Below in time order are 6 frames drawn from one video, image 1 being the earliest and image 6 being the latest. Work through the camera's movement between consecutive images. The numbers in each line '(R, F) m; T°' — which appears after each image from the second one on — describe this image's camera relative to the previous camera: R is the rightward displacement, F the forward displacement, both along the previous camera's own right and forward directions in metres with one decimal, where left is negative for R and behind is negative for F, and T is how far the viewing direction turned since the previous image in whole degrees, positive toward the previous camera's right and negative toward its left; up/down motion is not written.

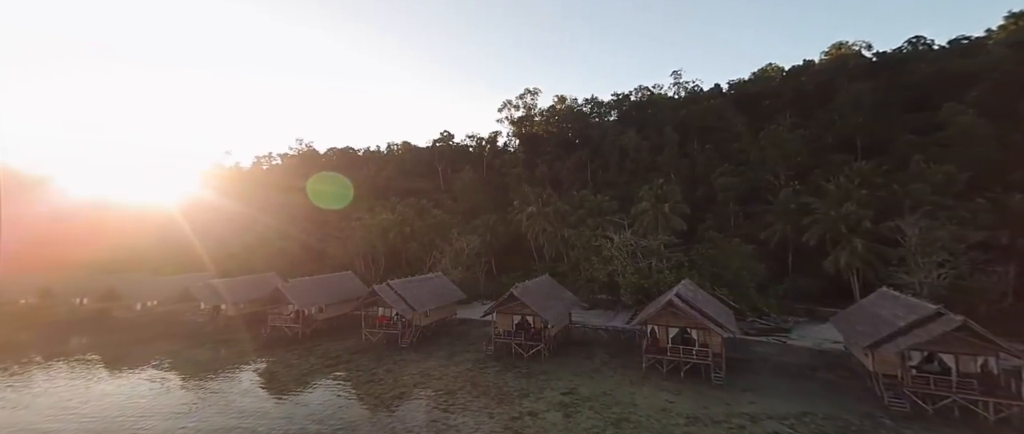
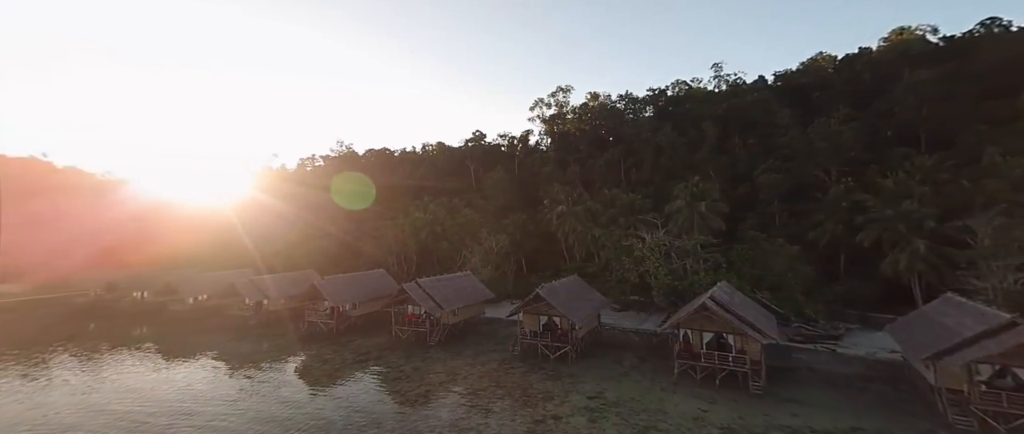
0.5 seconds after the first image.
(+0.3, +0.2) m; -5°
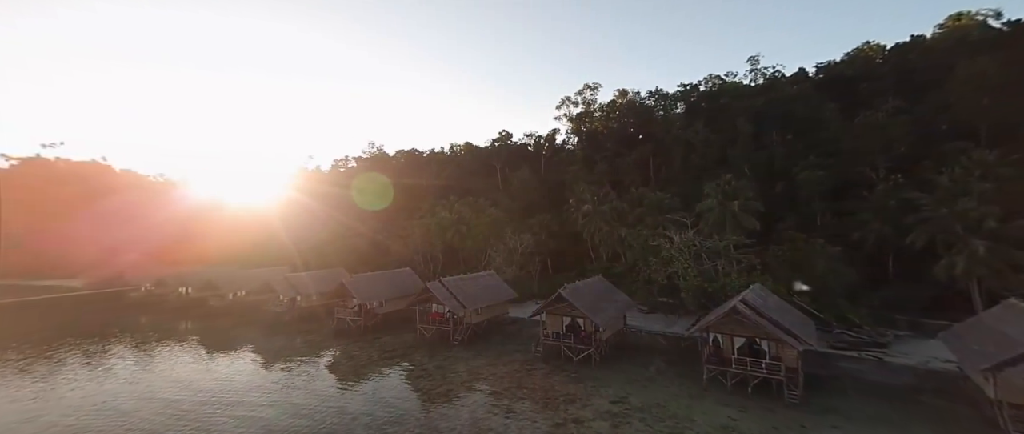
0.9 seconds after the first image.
(+0.2, +0.1) m; -4°
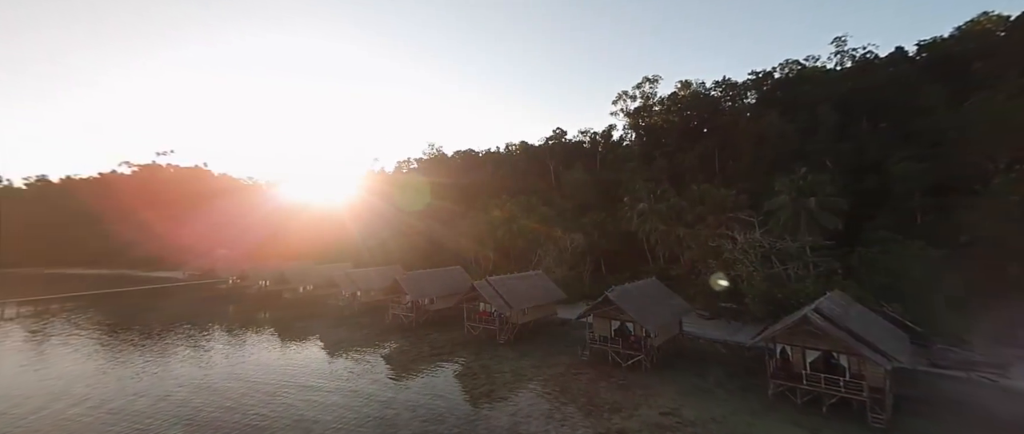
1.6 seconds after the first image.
(+0.5, +0.3) m; -8°
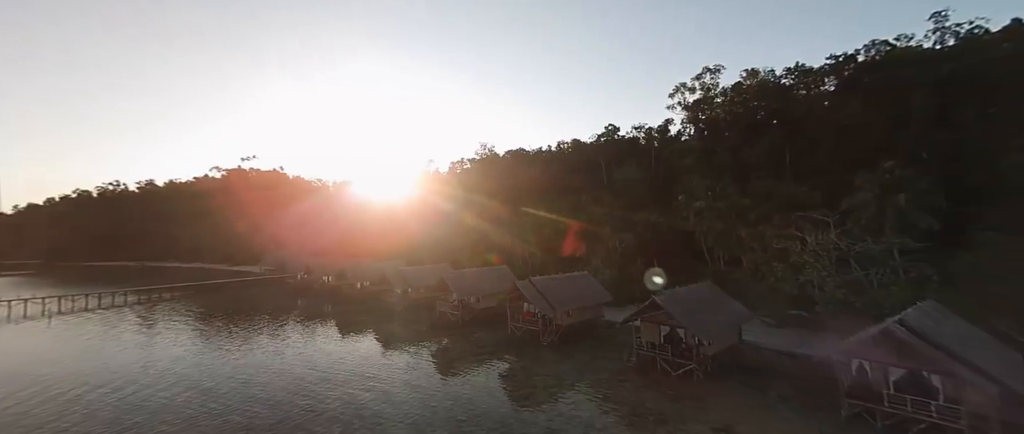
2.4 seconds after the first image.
(+0.4, +0.3) m; -8°
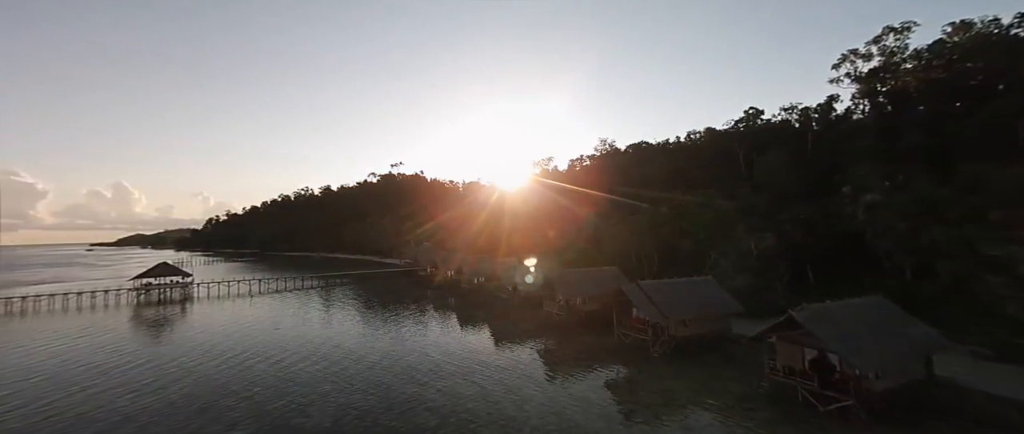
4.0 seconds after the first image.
(+0.8, +0.7) m; -17°
